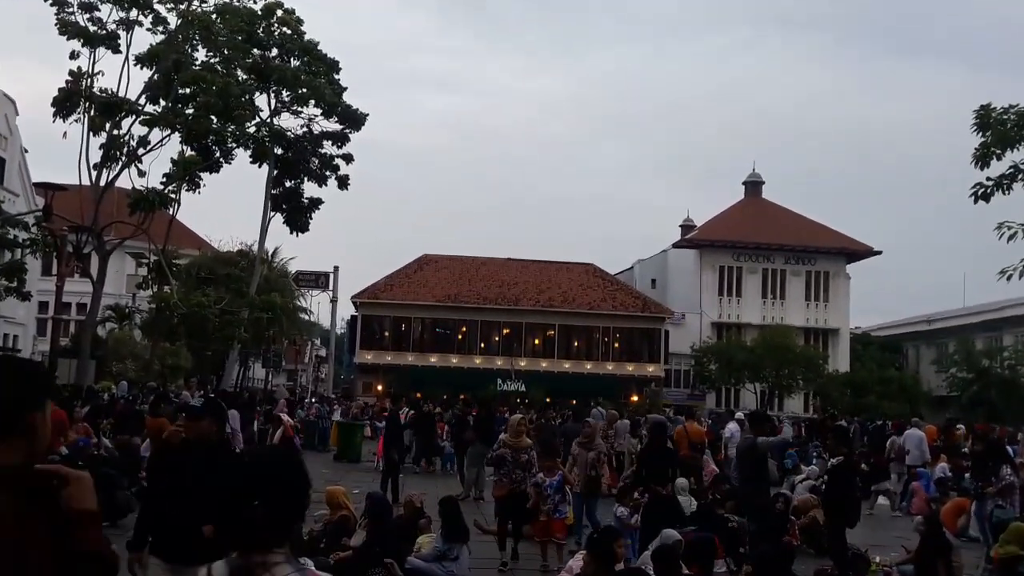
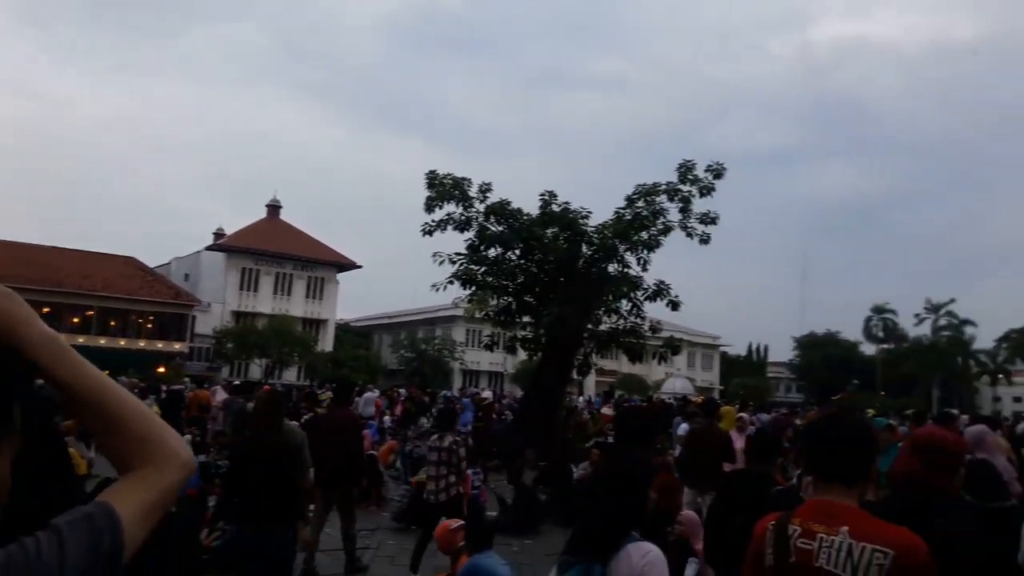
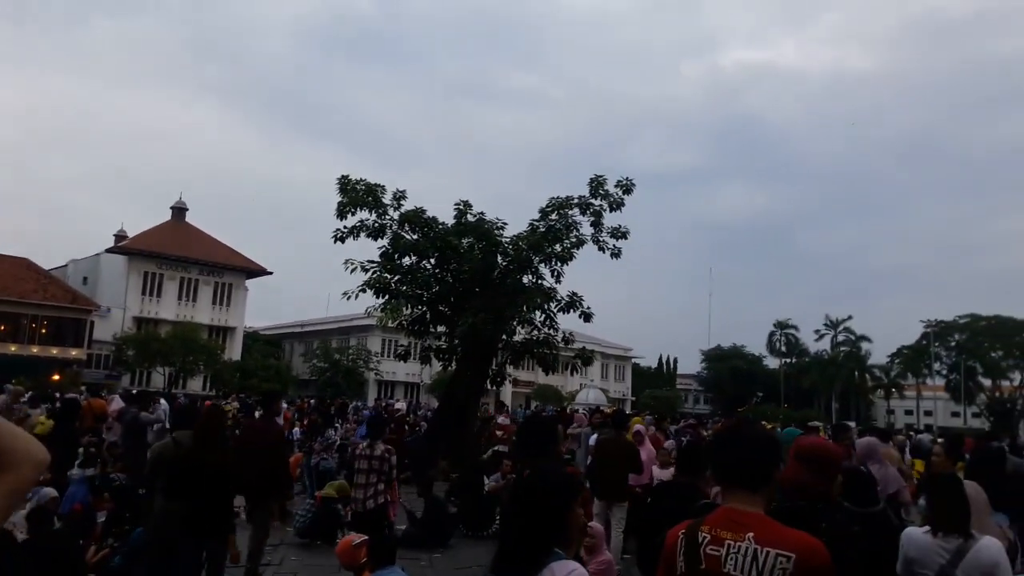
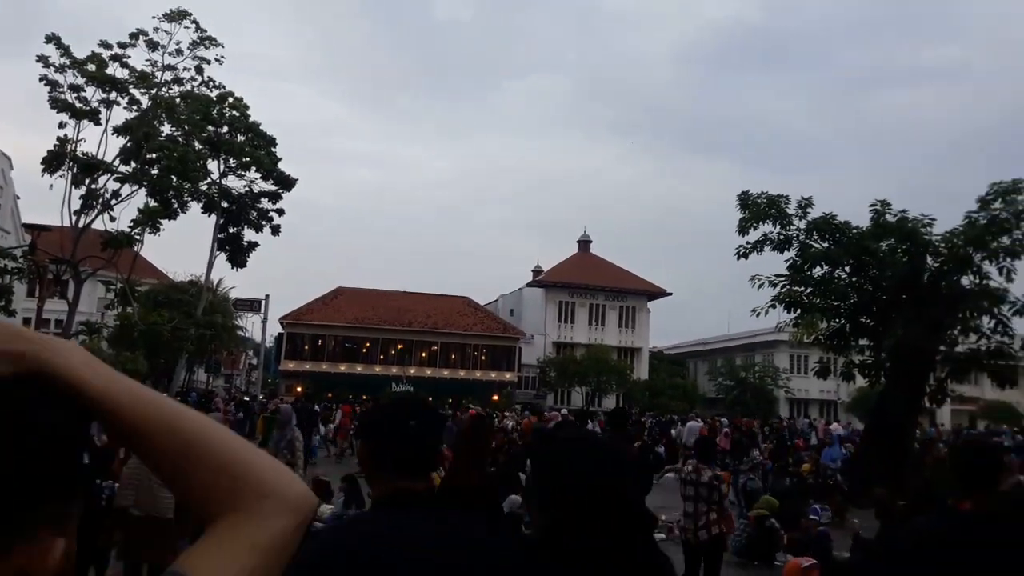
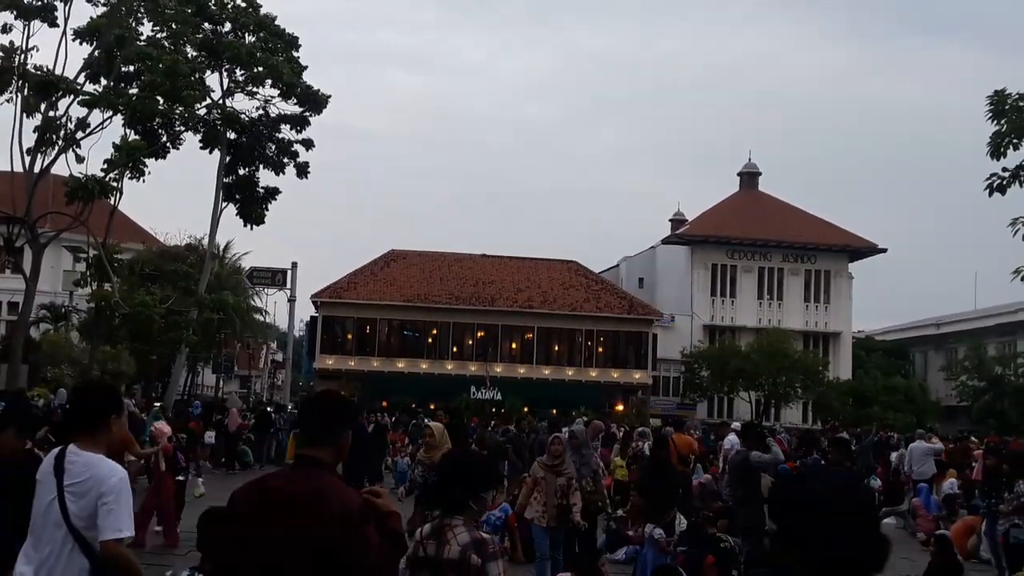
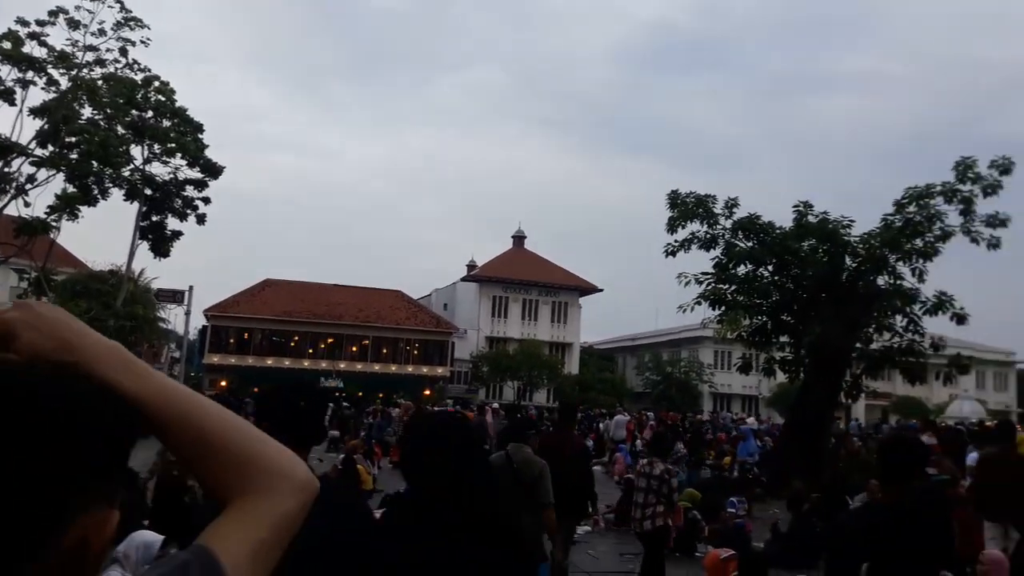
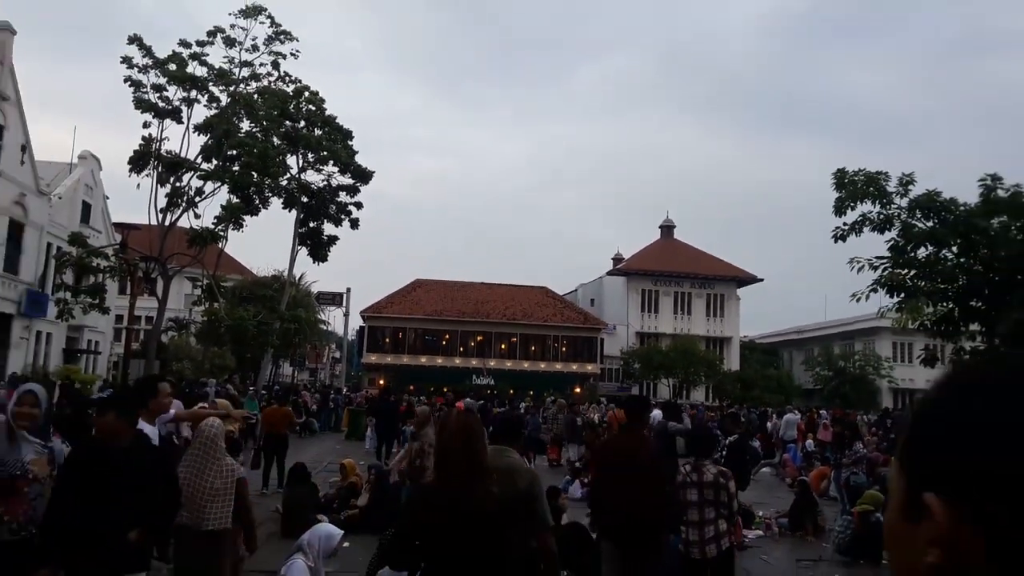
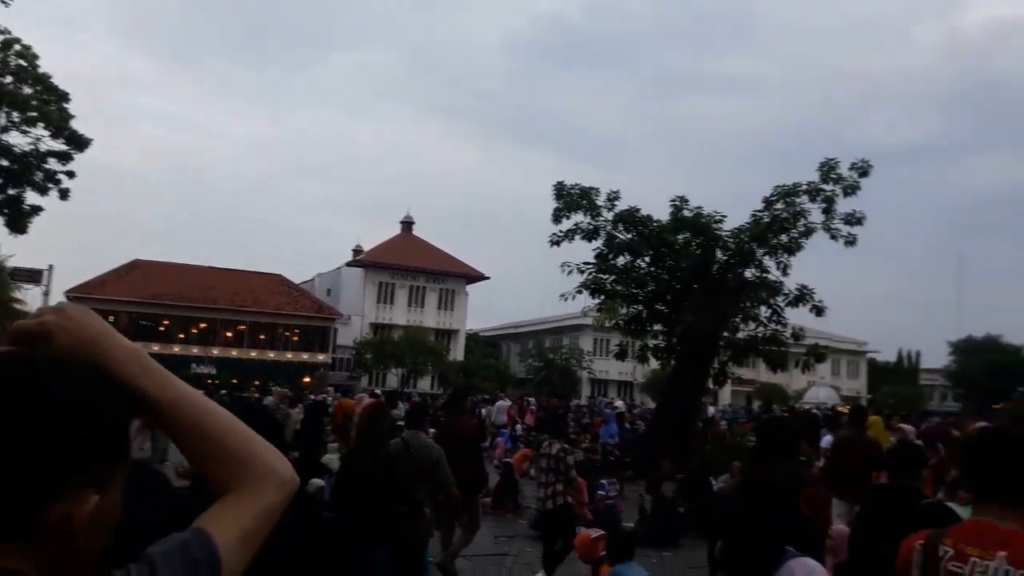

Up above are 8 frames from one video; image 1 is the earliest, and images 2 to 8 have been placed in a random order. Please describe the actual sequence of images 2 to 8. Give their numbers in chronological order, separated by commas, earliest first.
5, 7, 4, 6, 8, 2, 3
